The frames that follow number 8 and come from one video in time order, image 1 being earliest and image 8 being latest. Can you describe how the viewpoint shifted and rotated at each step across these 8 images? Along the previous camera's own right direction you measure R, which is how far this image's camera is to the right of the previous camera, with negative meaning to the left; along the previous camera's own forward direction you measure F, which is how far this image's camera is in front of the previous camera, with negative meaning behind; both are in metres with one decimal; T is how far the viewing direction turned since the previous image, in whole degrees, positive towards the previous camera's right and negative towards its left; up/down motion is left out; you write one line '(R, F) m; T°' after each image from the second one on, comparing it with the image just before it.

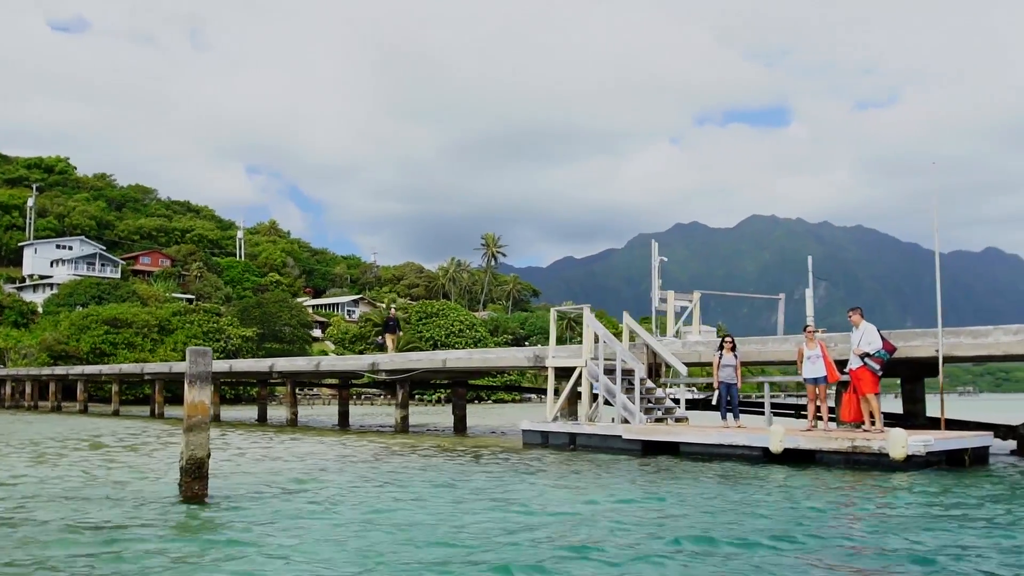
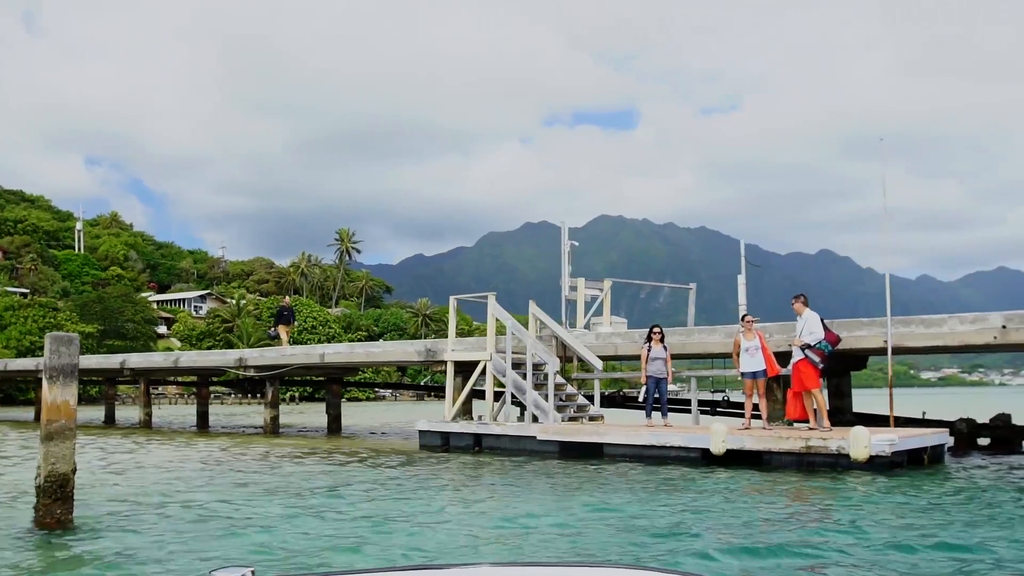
(-0.7, +2.0) m; +7°
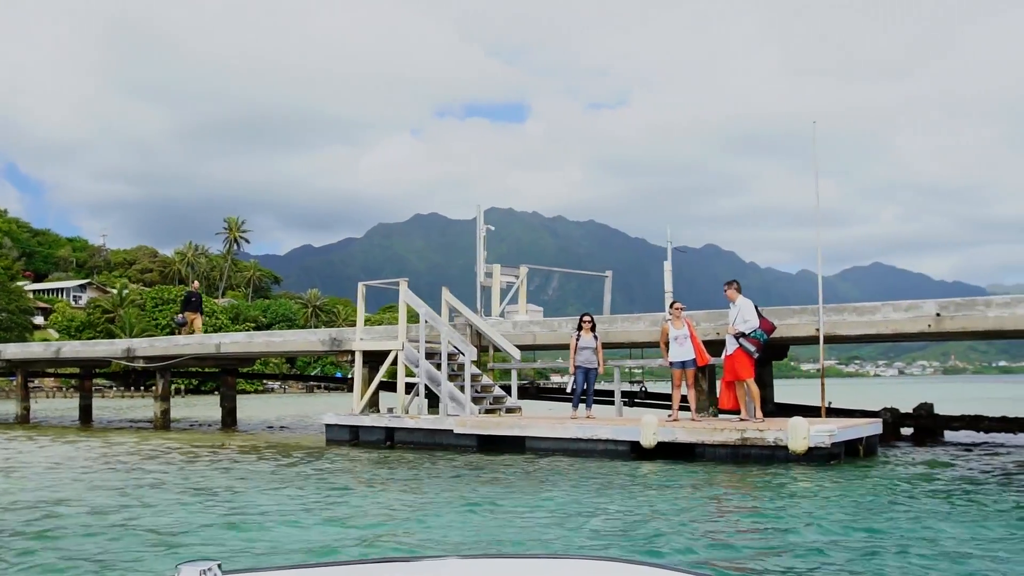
(-0.4, +0.9) m; +6°
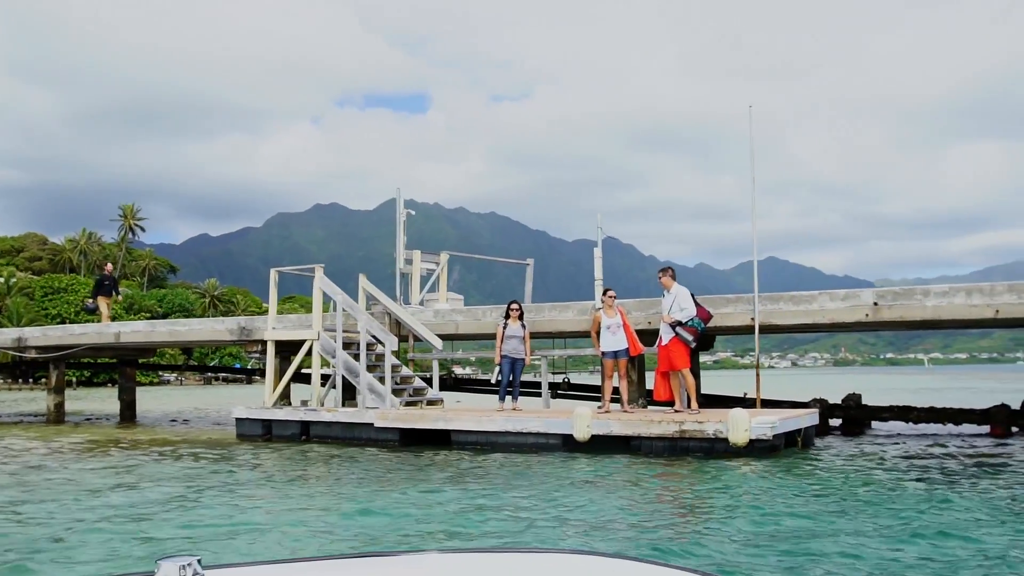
(-0.3, +0.7) m; +5°
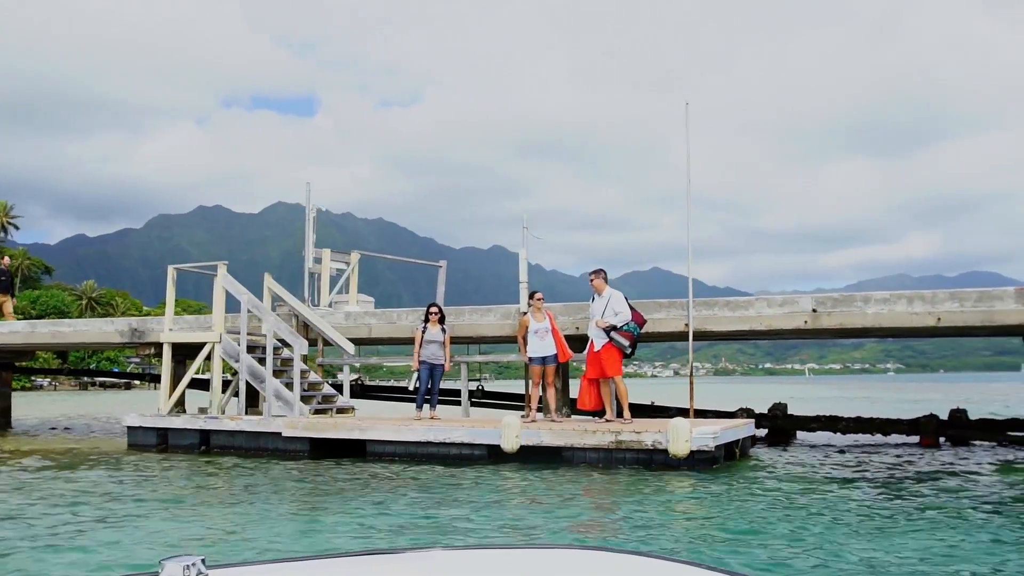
(-0.4, +0.8) m; +6°
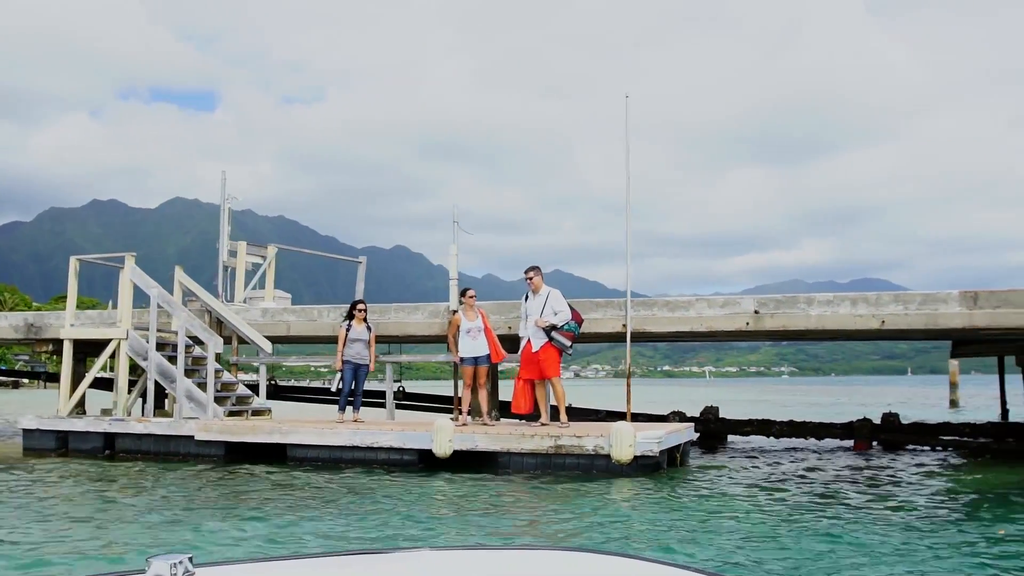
(-0.3, +0.6) m; +5°
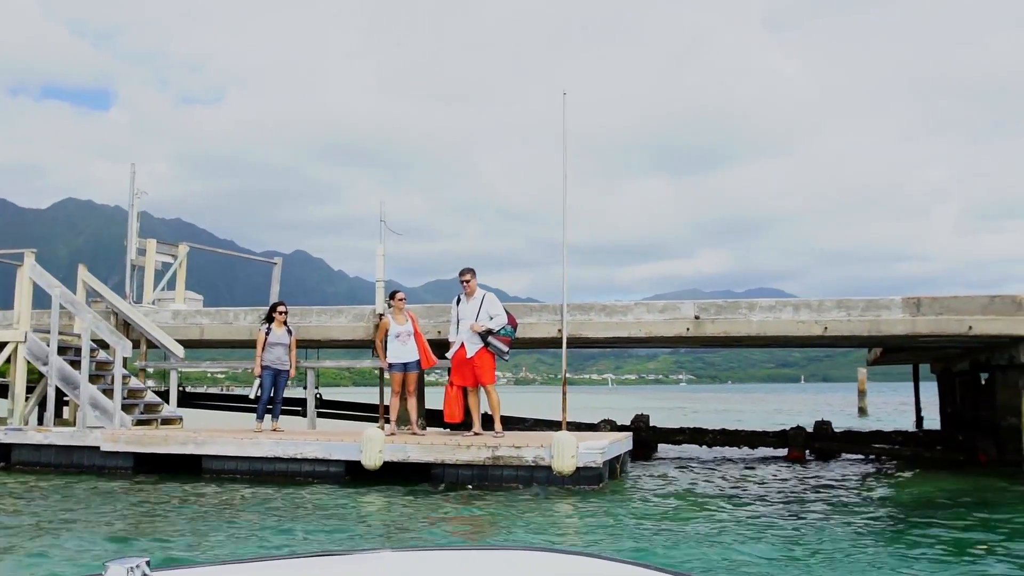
(-0.3, +0.6) m; +5°
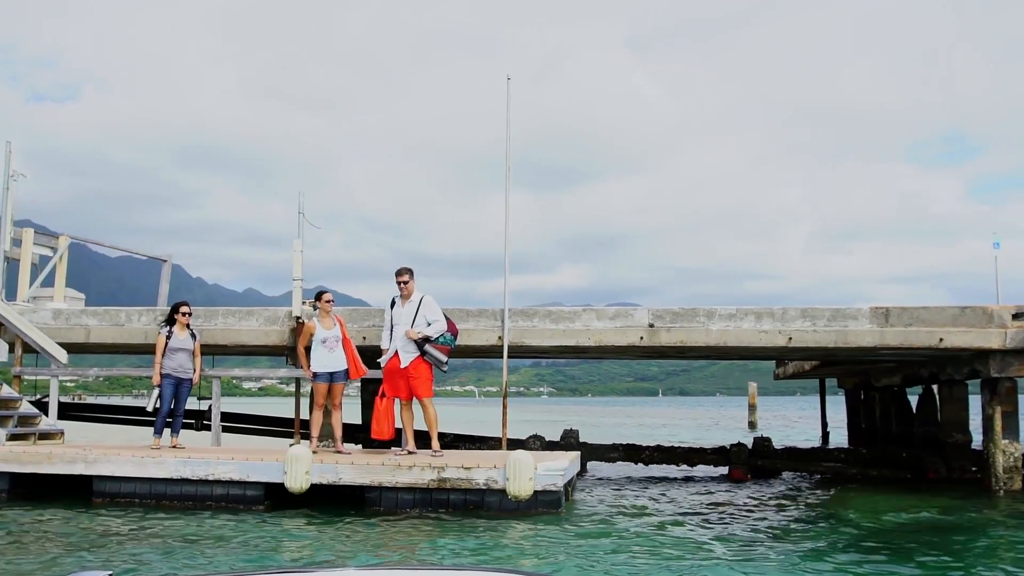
(-0.7, +1.2) m; +7°
